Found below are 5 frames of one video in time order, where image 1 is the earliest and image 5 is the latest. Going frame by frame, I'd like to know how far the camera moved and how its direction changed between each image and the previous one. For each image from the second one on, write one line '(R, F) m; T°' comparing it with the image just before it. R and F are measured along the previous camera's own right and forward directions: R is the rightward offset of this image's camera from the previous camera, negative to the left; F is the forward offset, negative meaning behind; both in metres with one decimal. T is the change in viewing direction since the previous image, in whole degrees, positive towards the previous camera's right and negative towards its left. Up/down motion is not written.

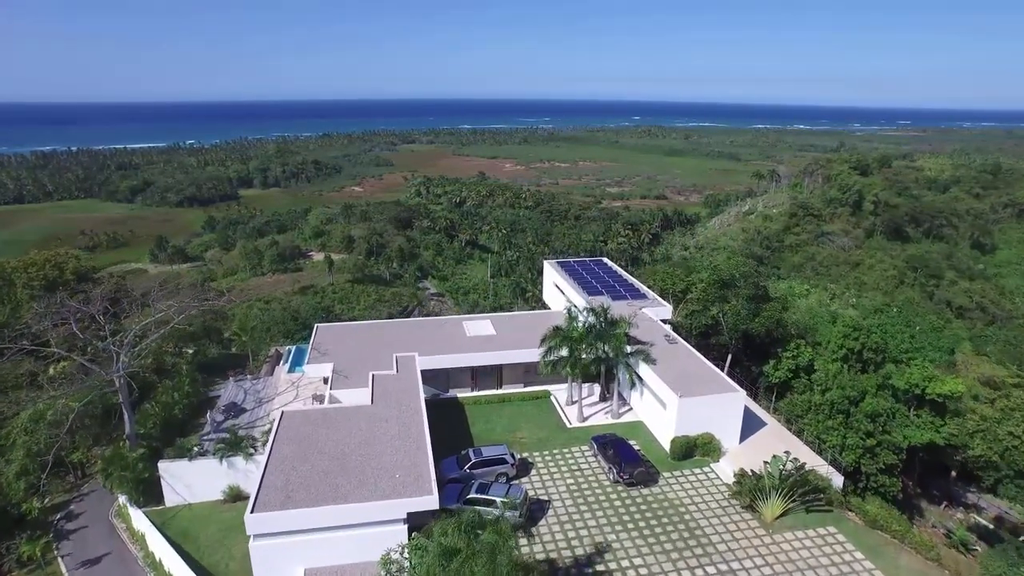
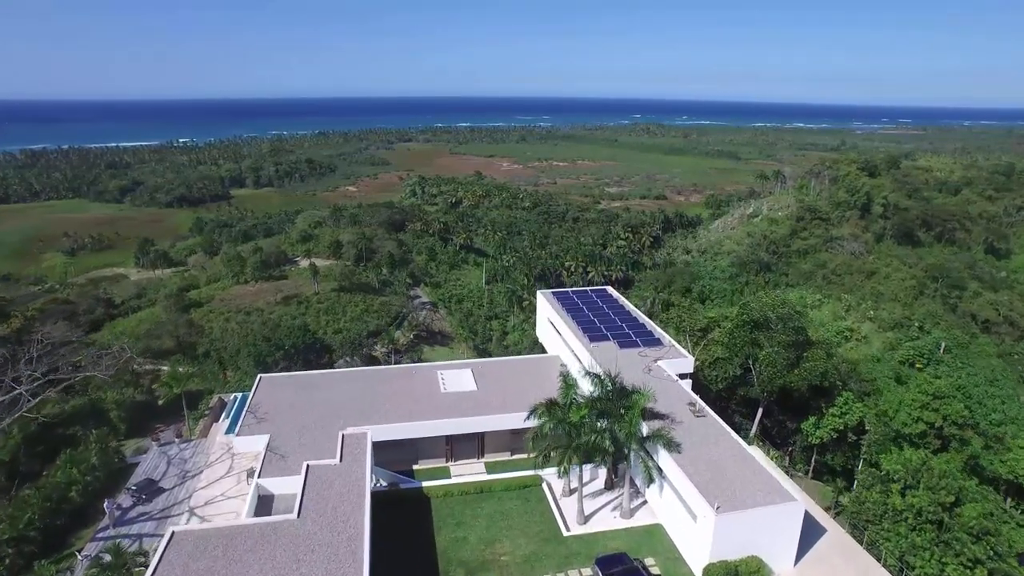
(+0.3, +2.6) m; 0°
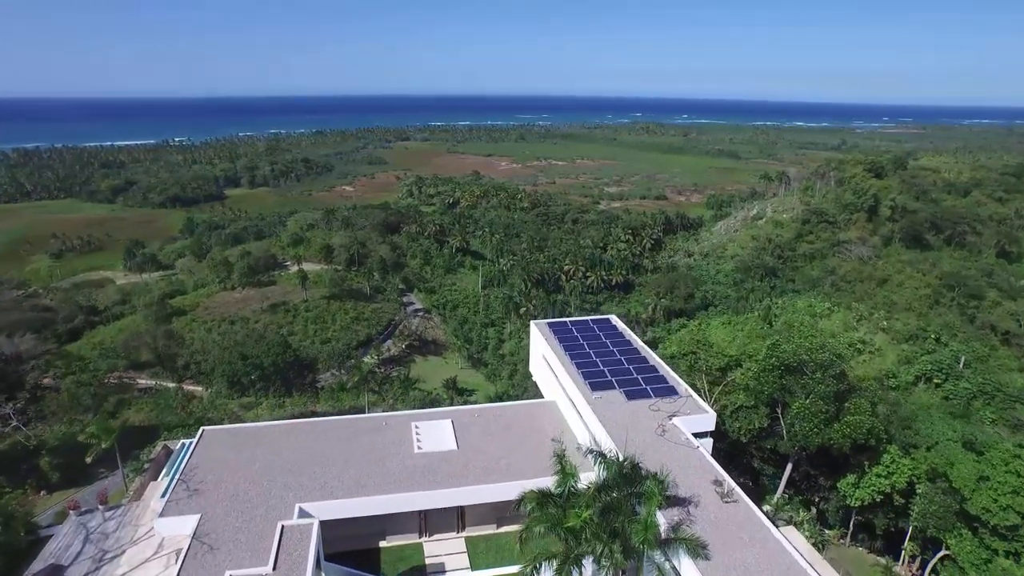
(+0.2, +1.8) m; 0°
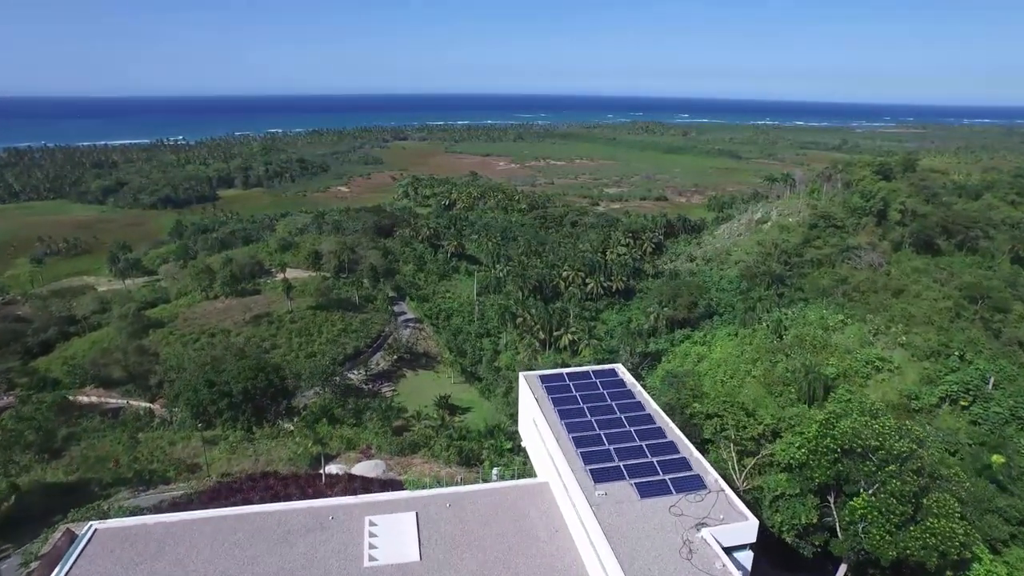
(+0.2, +2.2) m; 0°
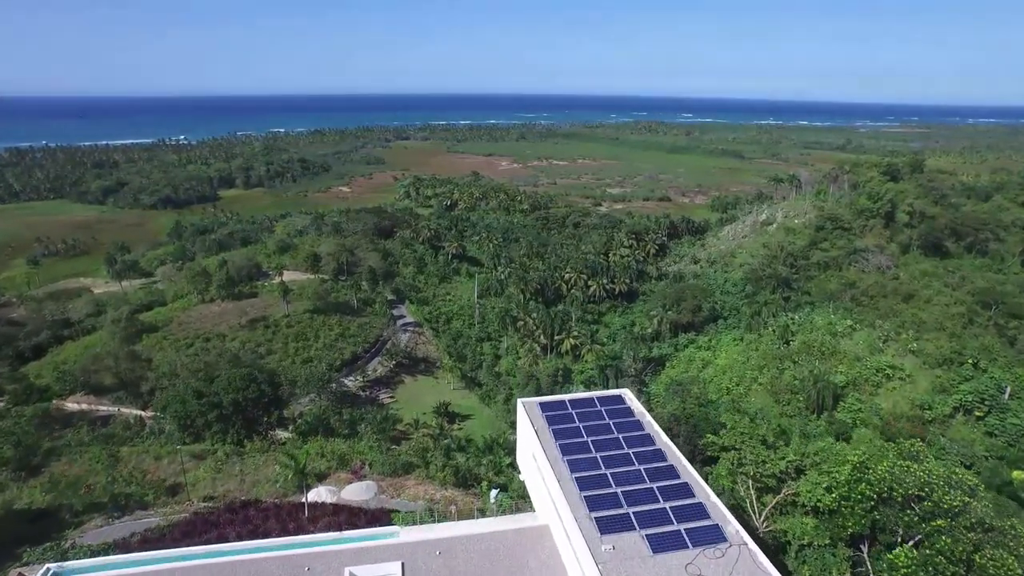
(+0.1, +0.9) m; 0°
